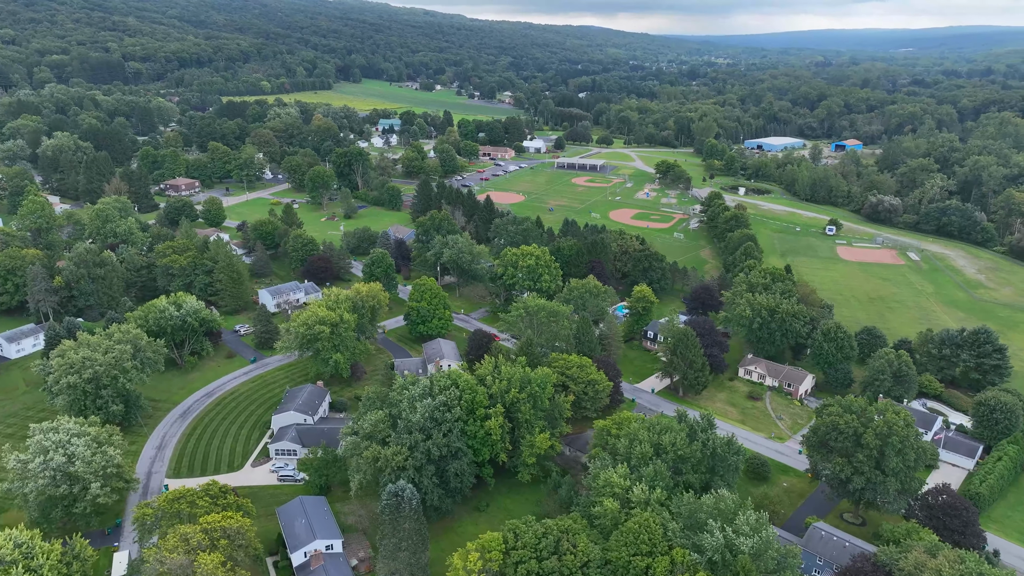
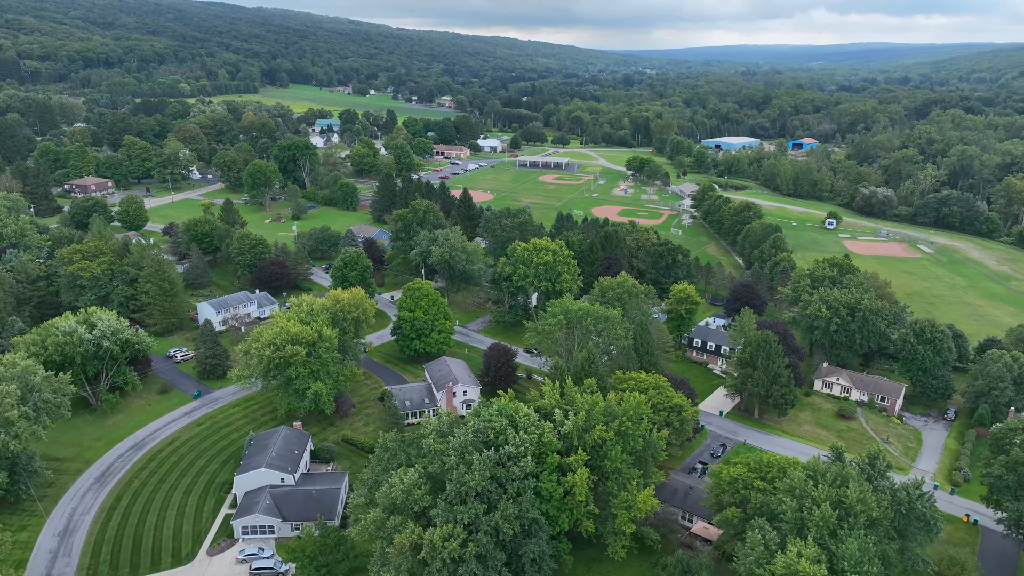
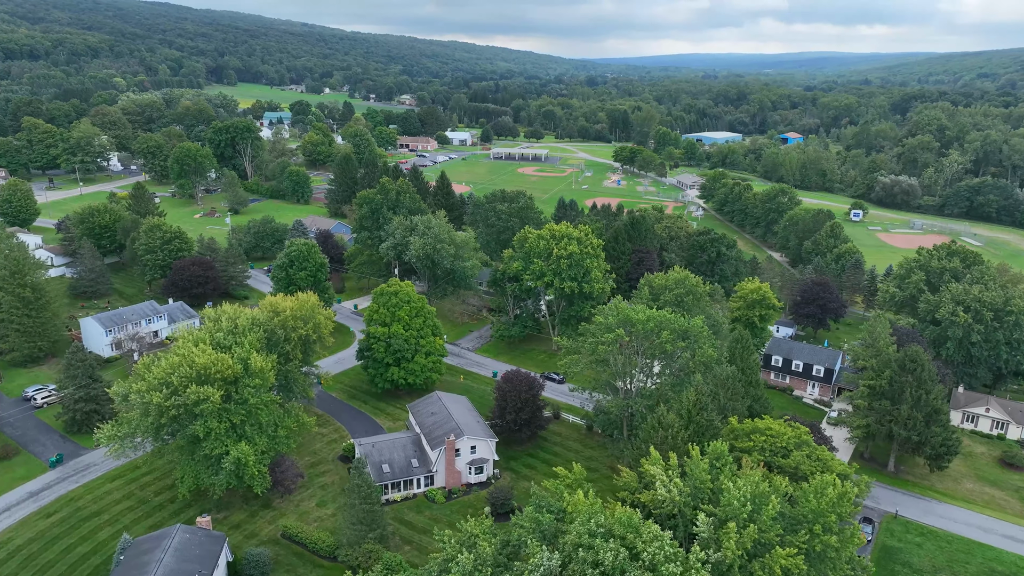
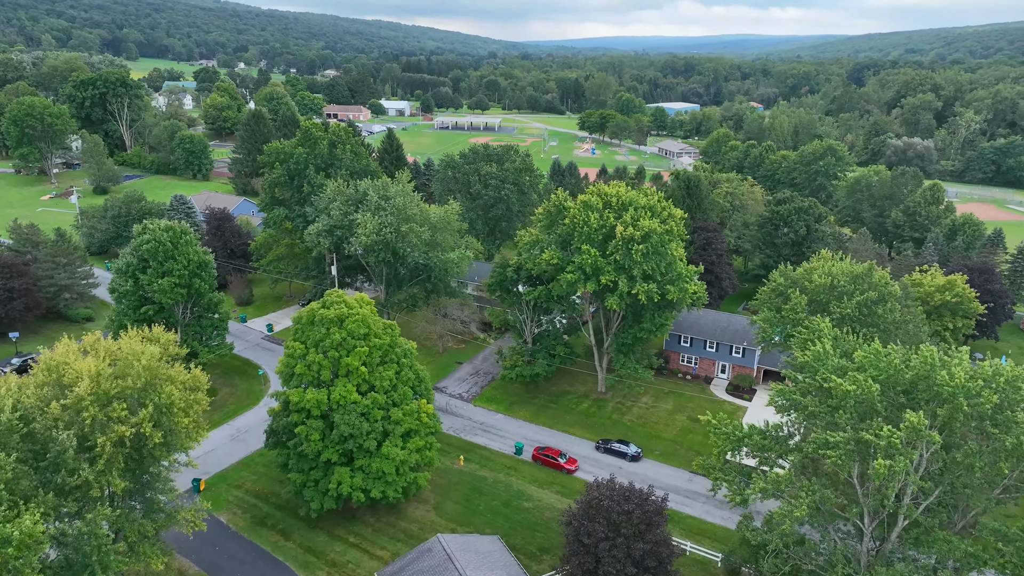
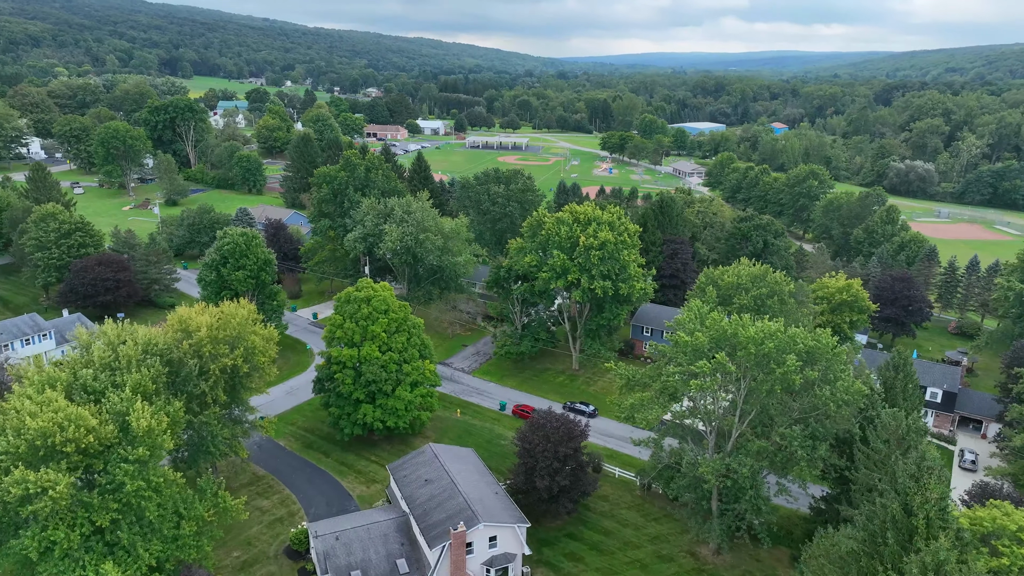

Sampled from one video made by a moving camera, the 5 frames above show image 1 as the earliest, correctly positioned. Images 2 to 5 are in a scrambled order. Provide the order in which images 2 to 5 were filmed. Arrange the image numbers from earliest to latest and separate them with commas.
2, 3, 5, 4
